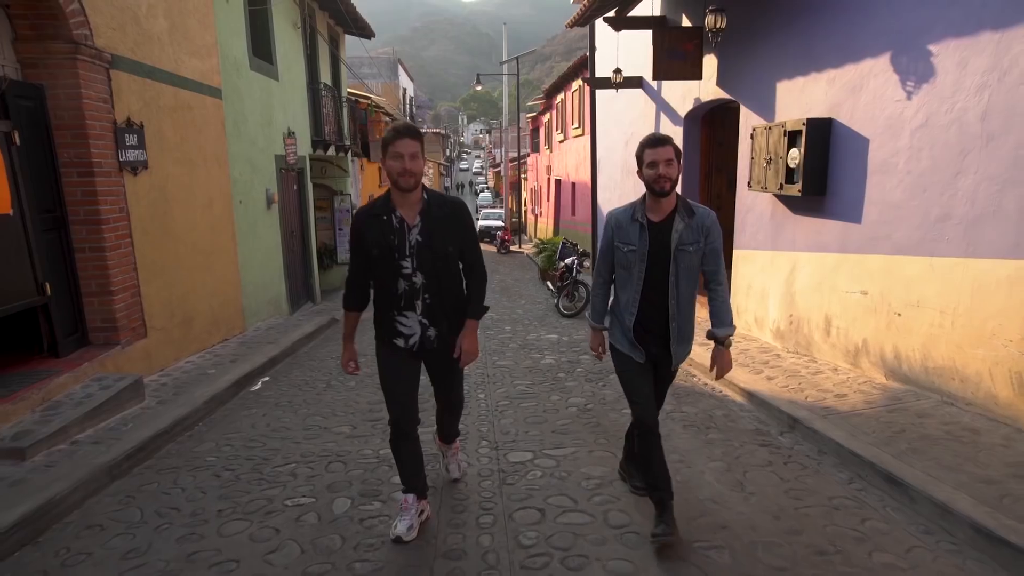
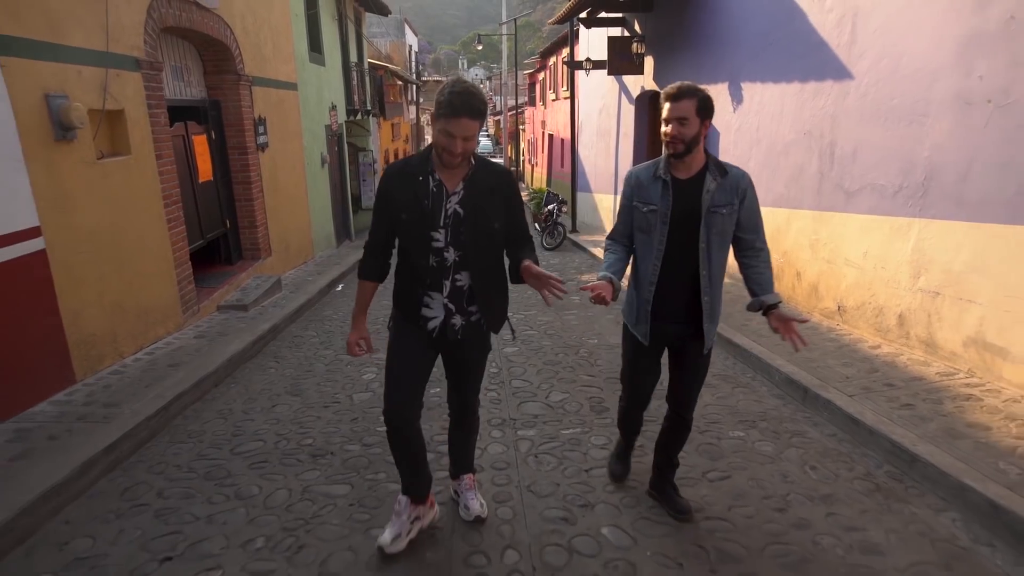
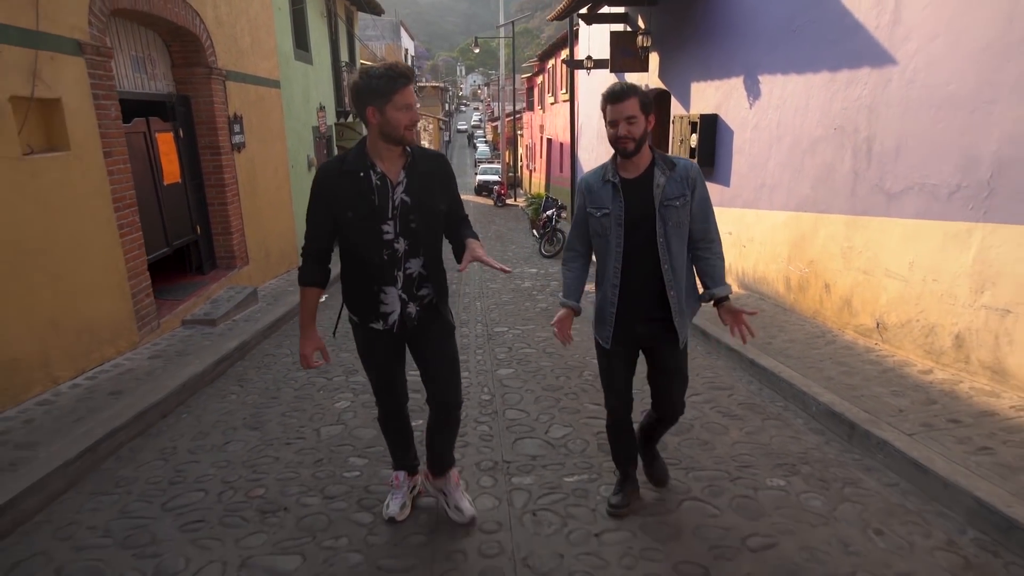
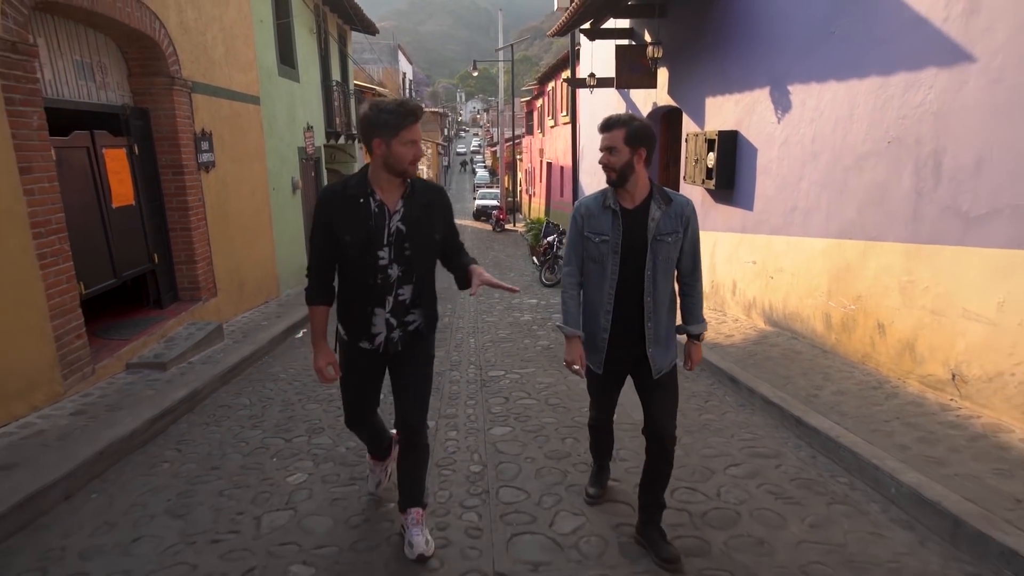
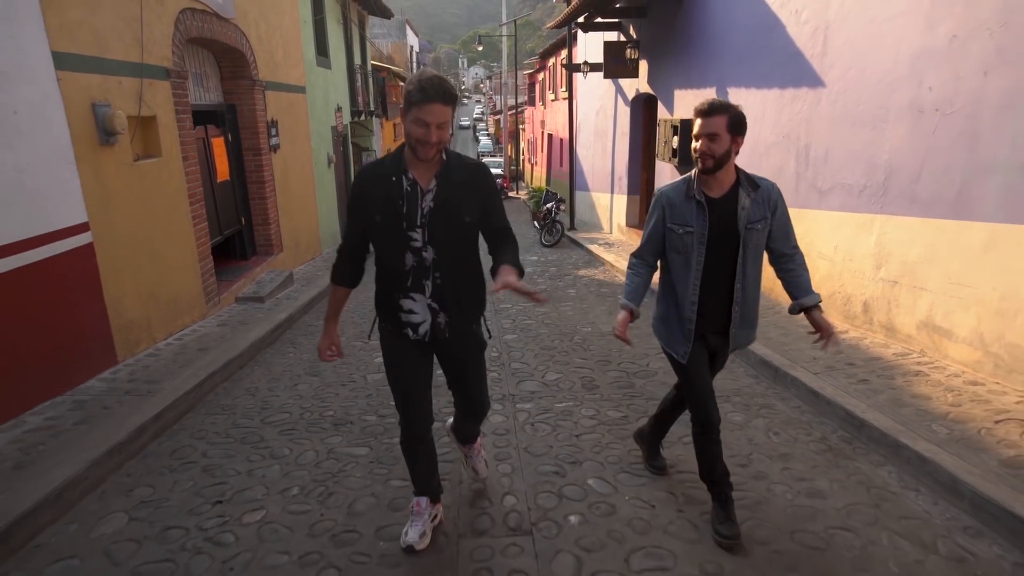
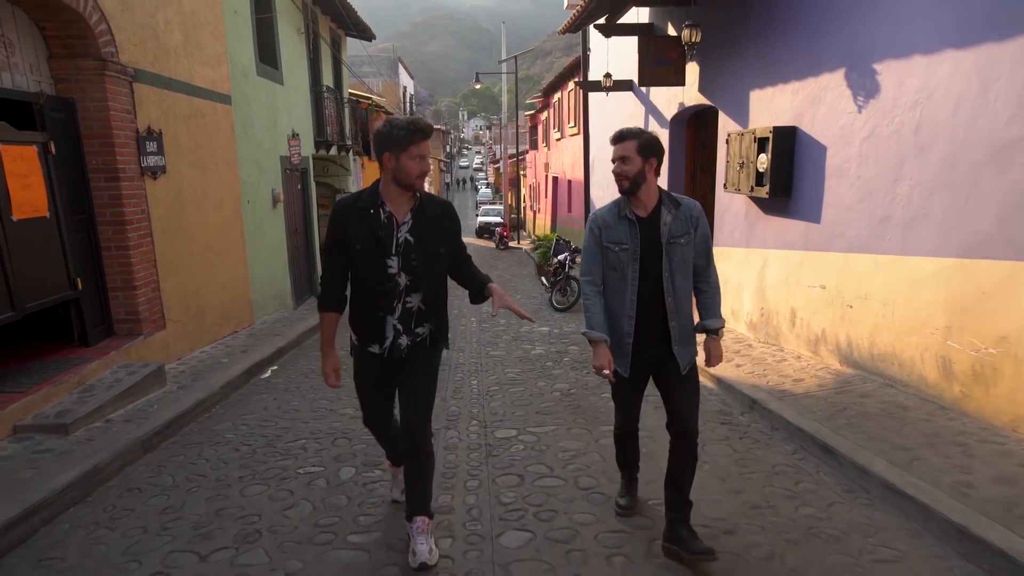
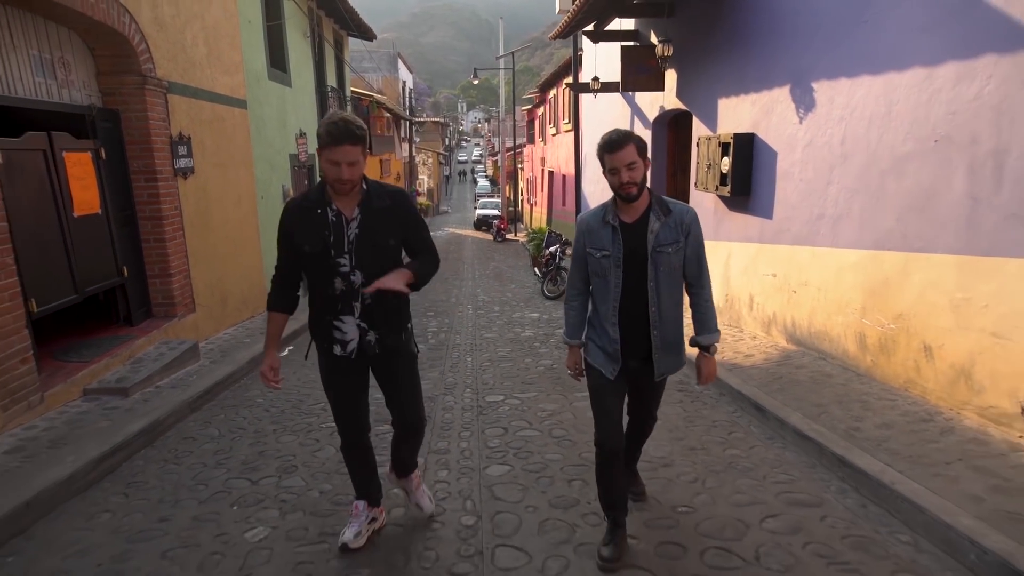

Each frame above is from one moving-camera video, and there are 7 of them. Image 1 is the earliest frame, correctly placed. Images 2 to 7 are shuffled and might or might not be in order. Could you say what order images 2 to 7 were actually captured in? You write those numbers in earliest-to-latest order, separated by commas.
6, 7, 4, 3, 2, 5
